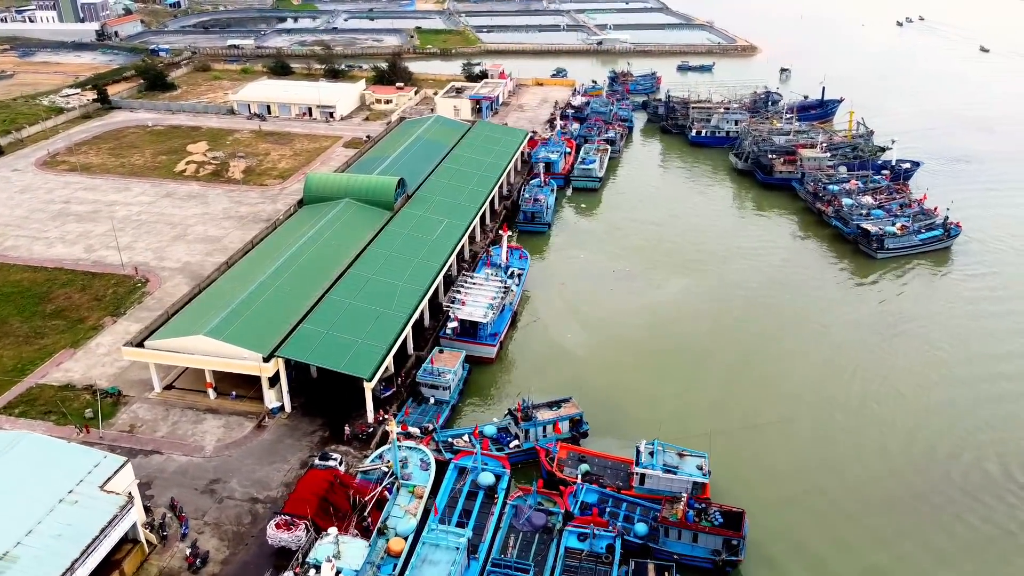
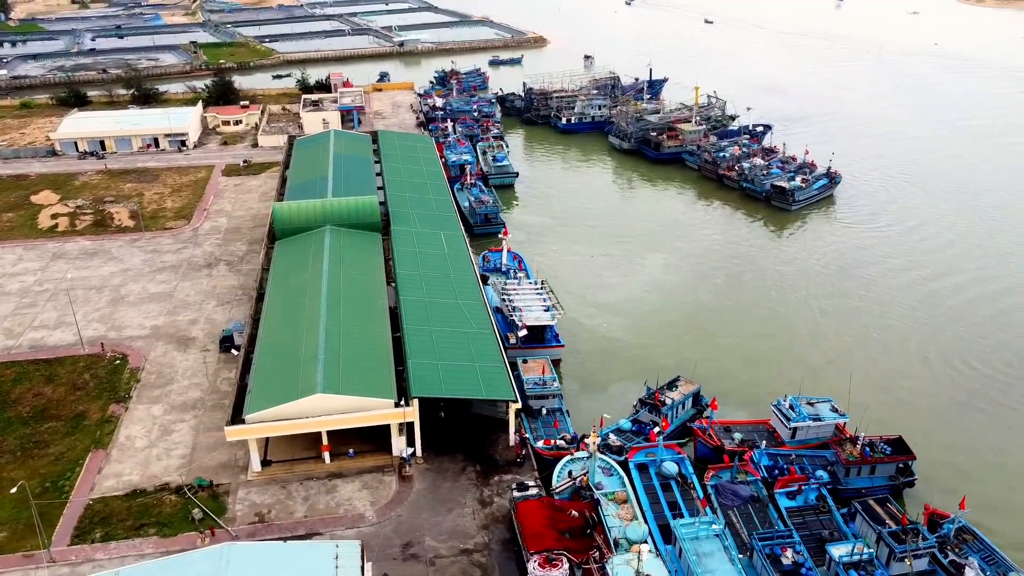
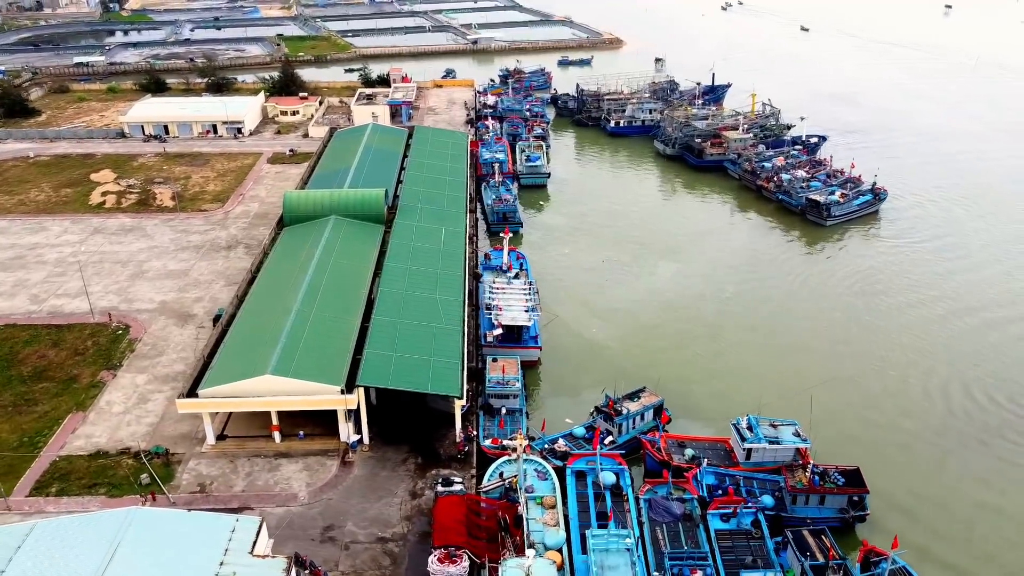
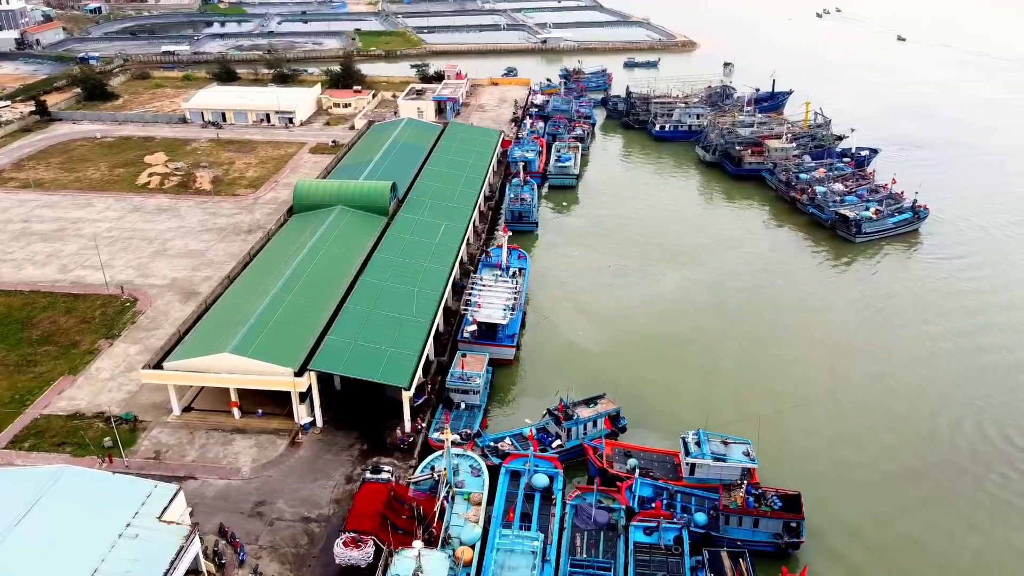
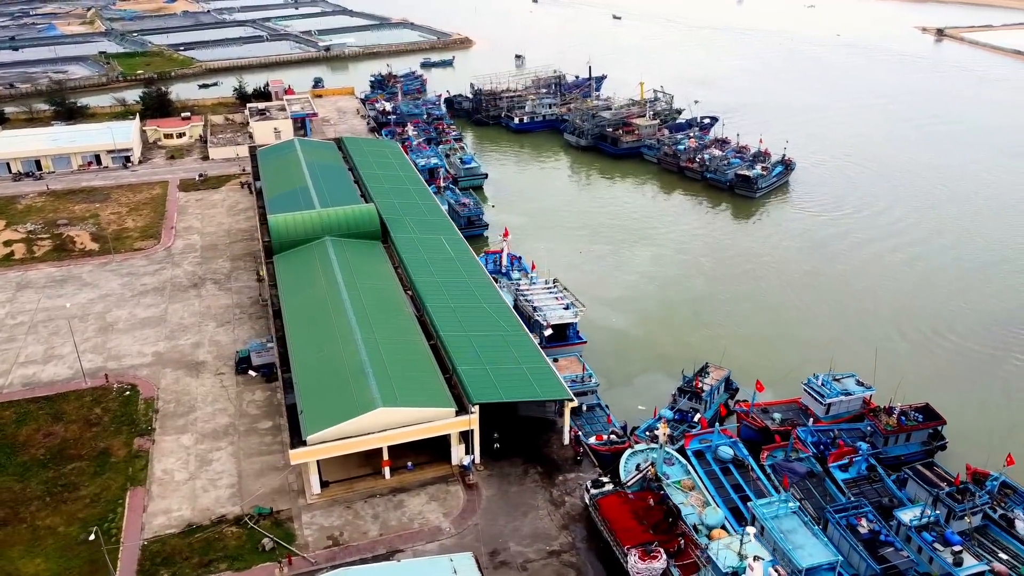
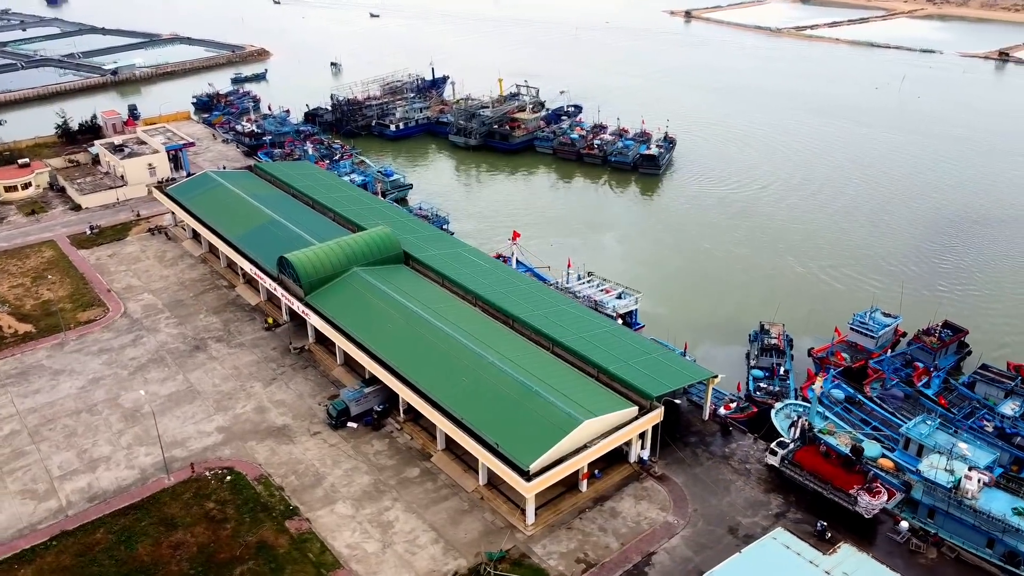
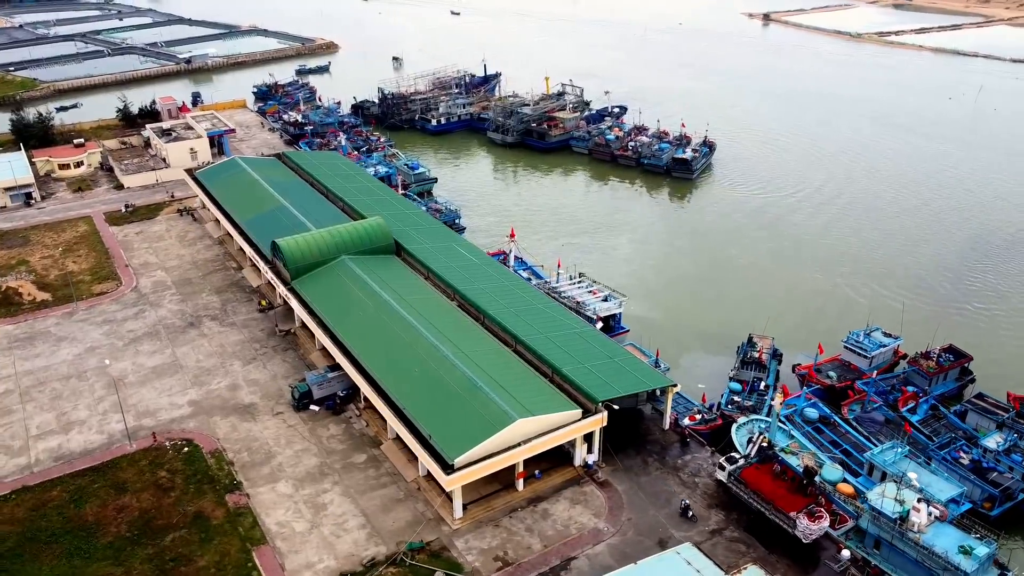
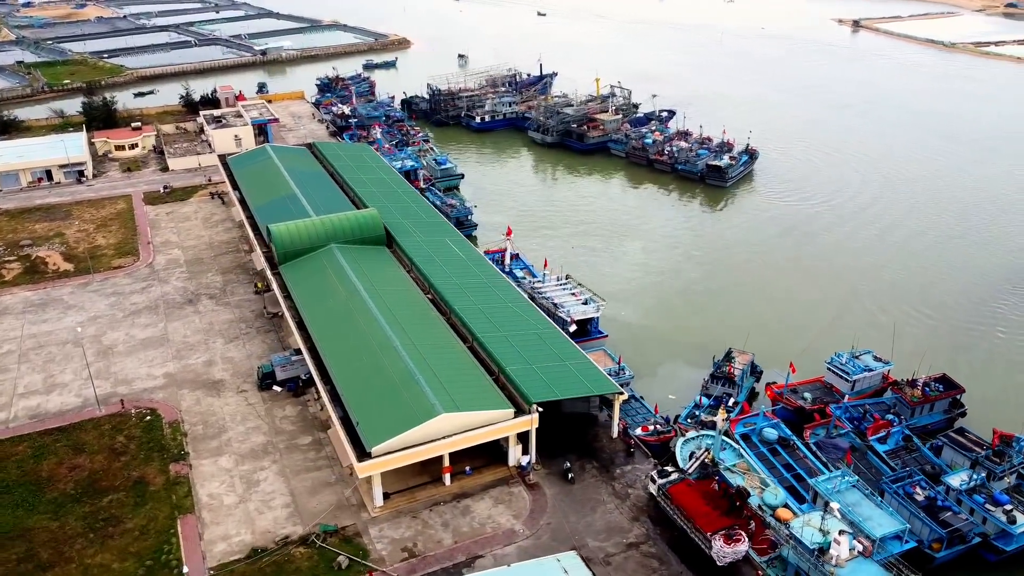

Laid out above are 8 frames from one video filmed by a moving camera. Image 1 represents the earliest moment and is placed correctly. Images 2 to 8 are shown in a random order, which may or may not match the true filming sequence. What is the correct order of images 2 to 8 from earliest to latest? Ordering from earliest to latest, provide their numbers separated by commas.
4, 3, 2, 5, 8, 7, 6
